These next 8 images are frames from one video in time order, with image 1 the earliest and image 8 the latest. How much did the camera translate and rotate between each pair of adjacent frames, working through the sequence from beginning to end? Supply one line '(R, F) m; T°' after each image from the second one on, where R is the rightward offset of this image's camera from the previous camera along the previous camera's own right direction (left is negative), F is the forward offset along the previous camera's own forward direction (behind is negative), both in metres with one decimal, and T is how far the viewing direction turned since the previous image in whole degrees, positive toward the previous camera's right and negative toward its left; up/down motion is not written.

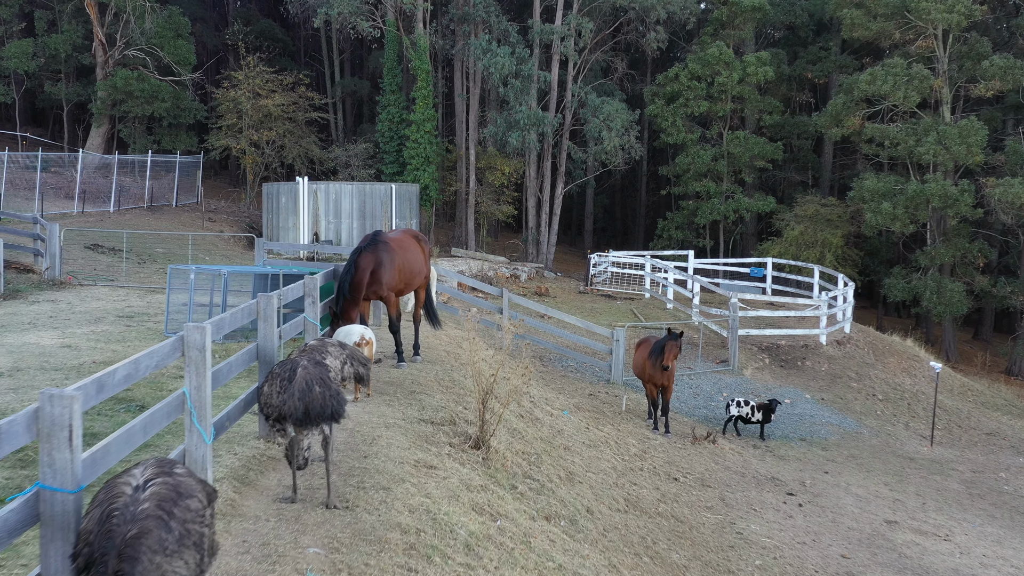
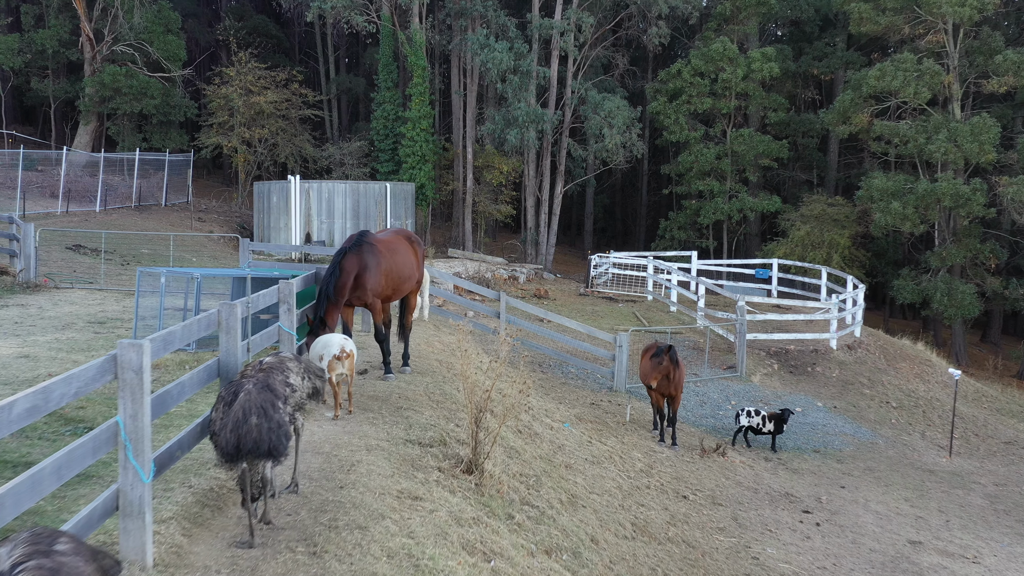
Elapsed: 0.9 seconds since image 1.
(0.0, +0.7) m; 0°
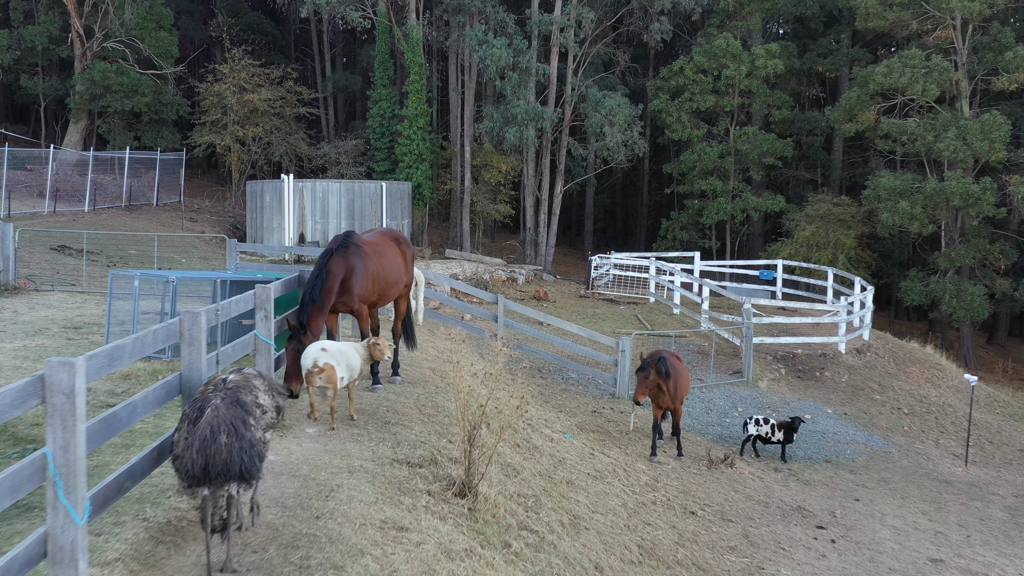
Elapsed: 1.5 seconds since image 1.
(0.0, +0.5) m; 0°
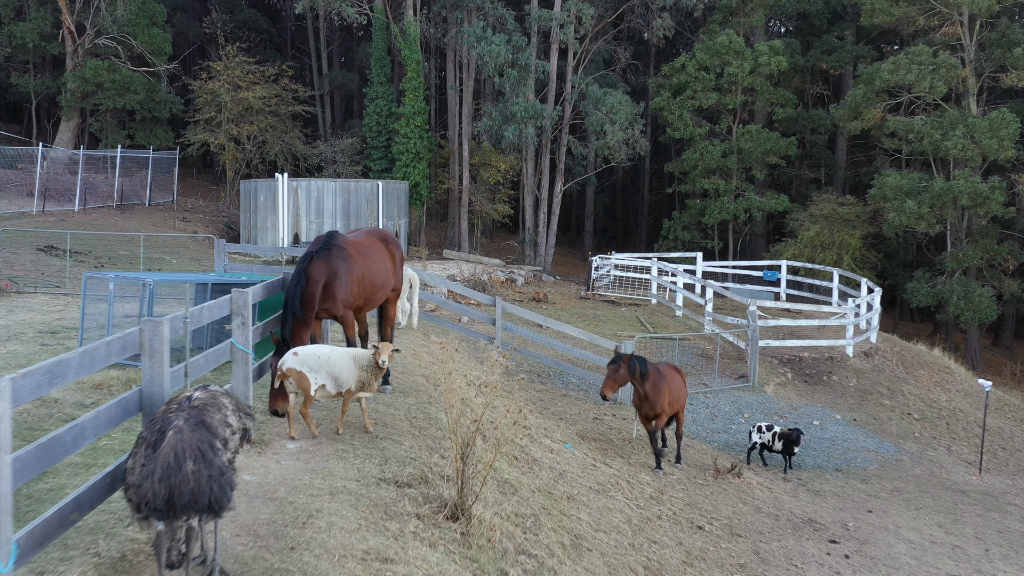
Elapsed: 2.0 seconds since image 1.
(0.0, +0.4) m; 0°
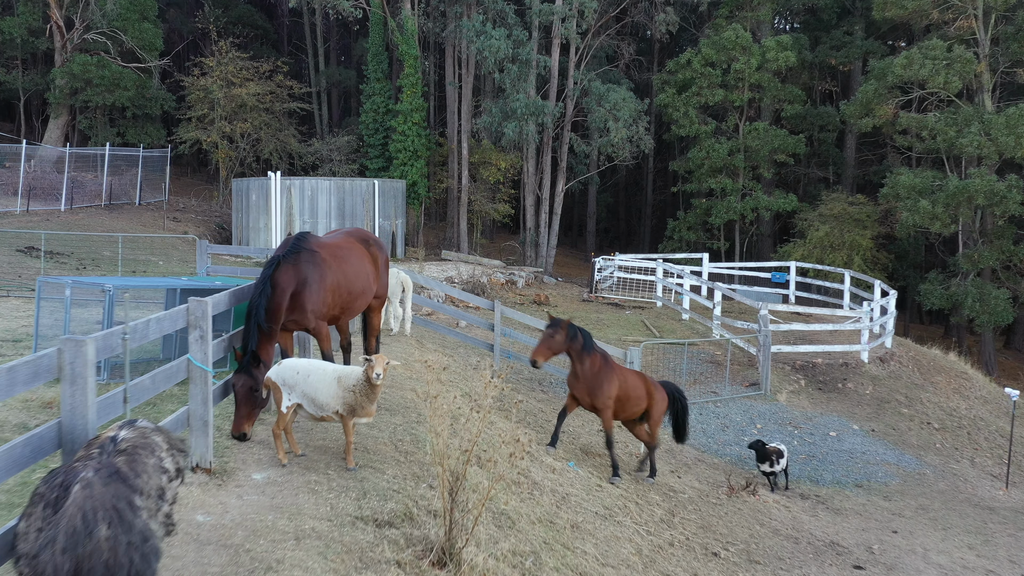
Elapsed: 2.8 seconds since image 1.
(0.0, +0.7) m; 0°
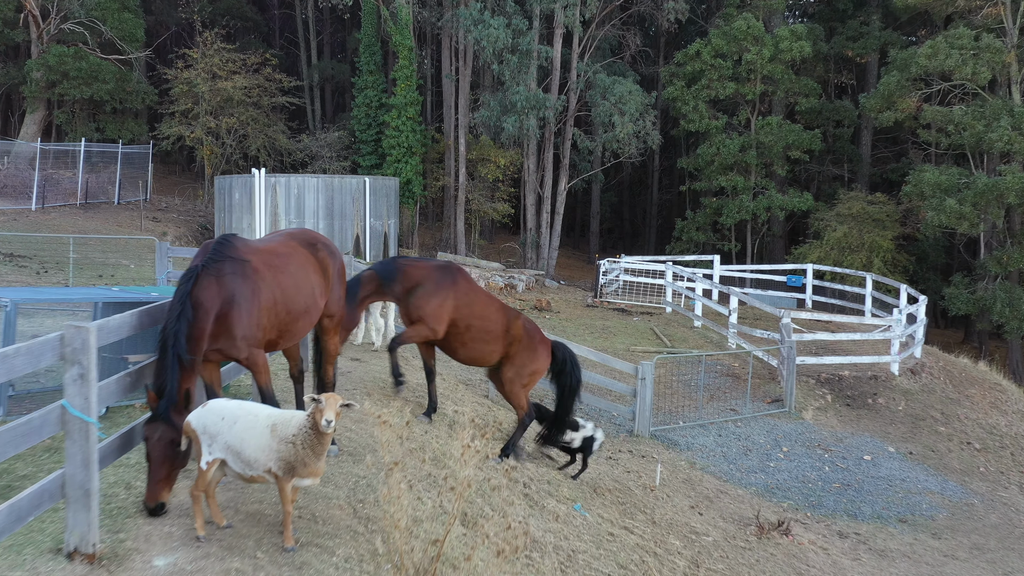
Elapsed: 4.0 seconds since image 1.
(0.0, +1.3) m; 0°
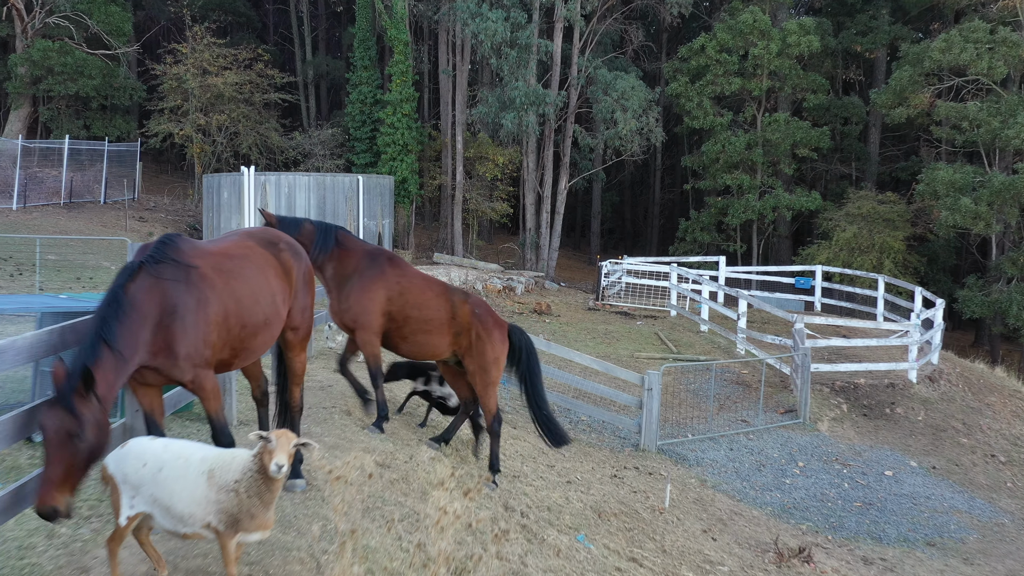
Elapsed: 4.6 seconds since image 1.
(0.0, +0.7) m; 0°
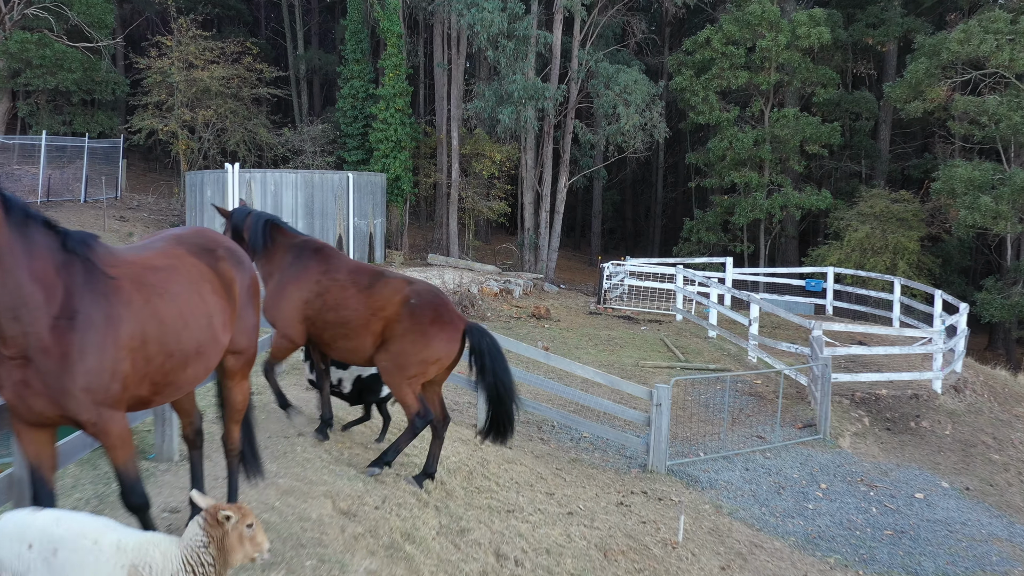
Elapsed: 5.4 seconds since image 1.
(0.0, +0.9) m; 0°
